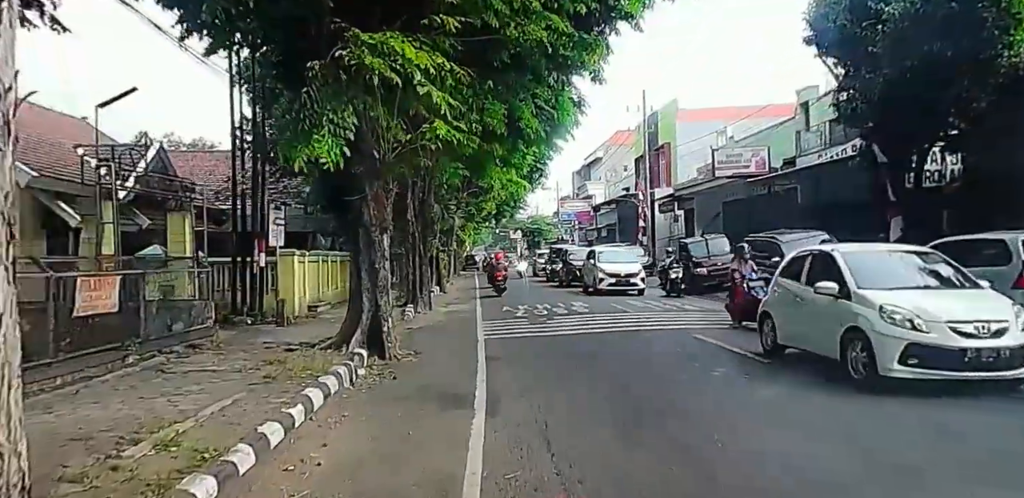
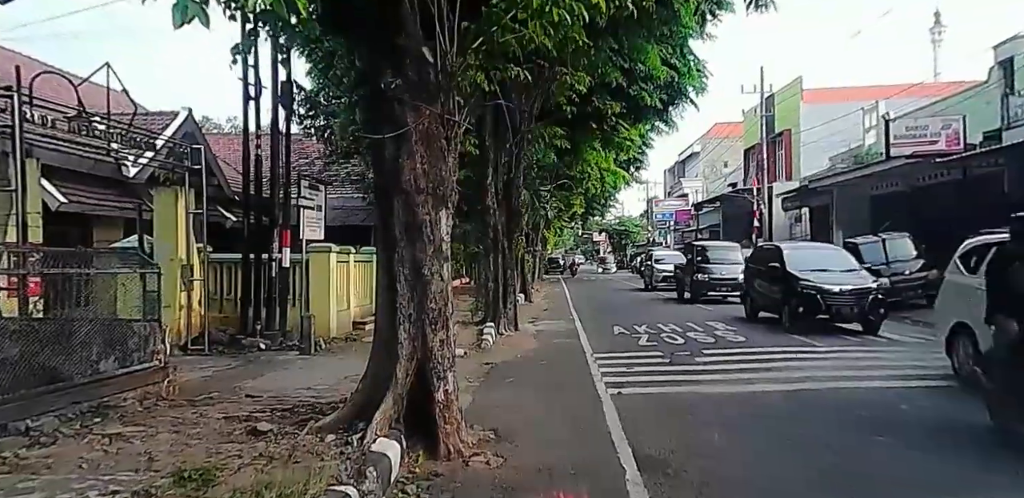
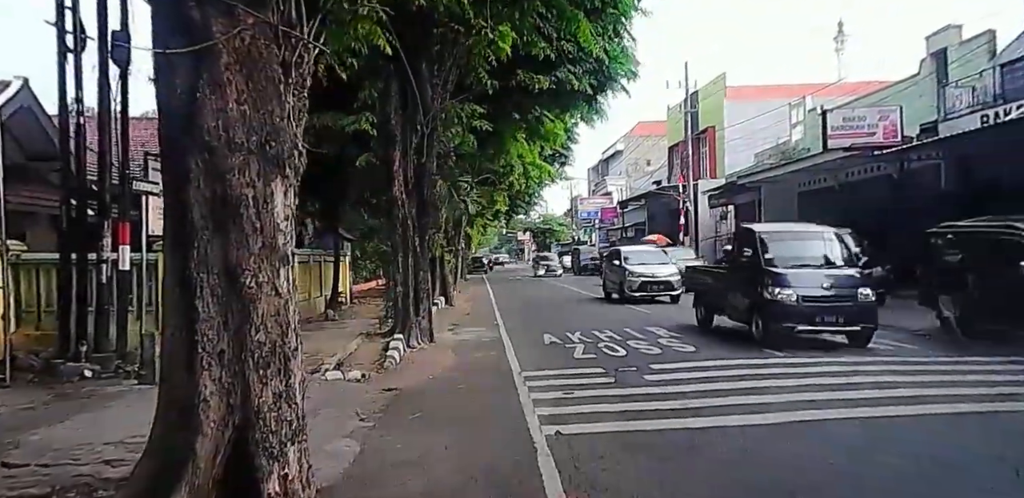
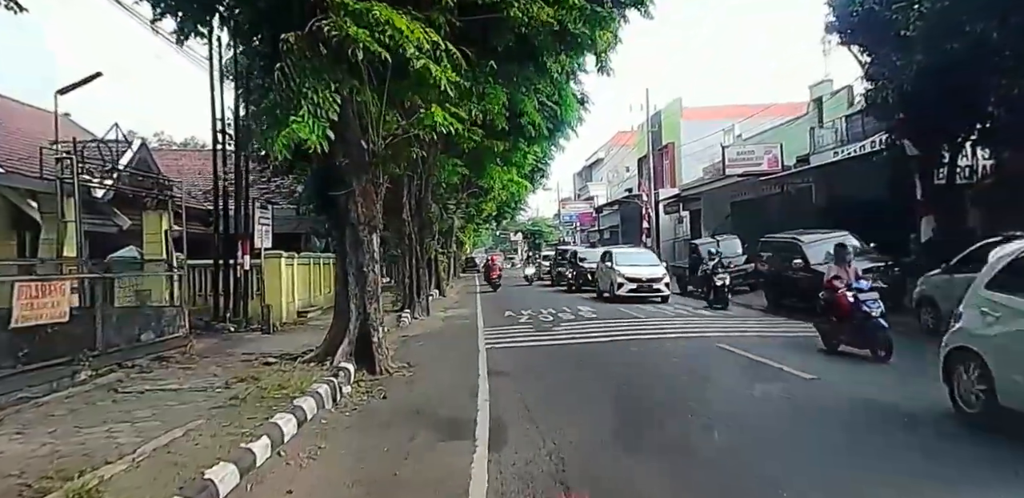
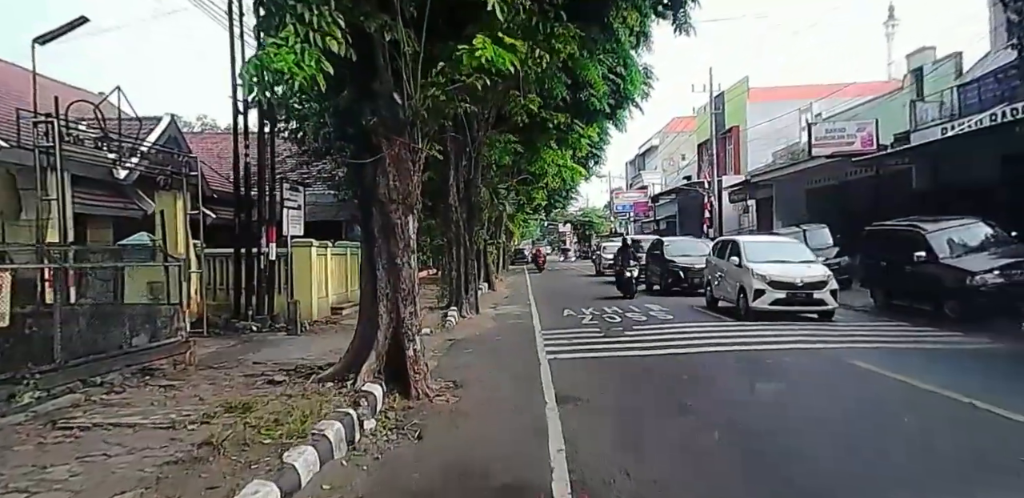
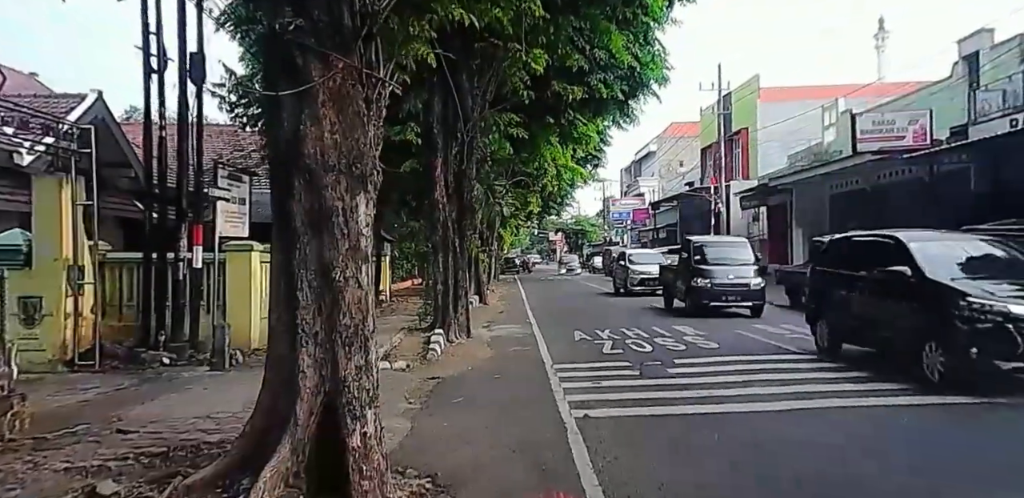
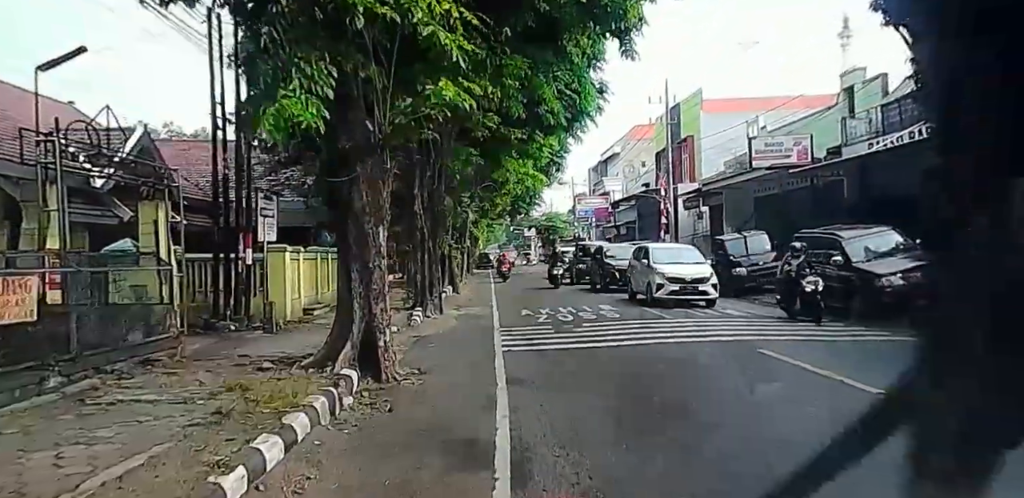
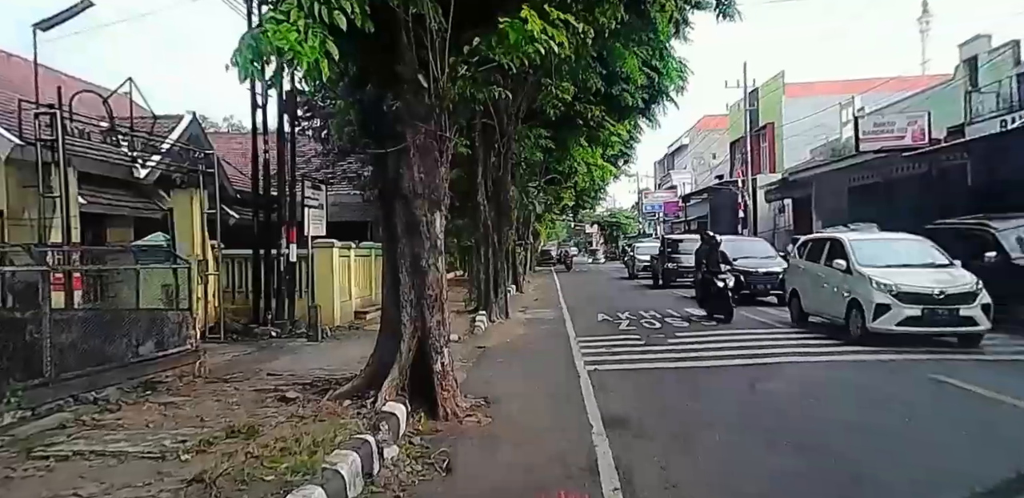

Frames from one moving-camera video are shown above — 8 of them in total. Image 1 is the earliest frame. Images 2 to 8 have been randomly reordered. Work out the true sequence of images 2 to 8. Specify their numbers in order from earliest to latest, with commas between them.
4, 7, 5, 8, 2, 6, 3
